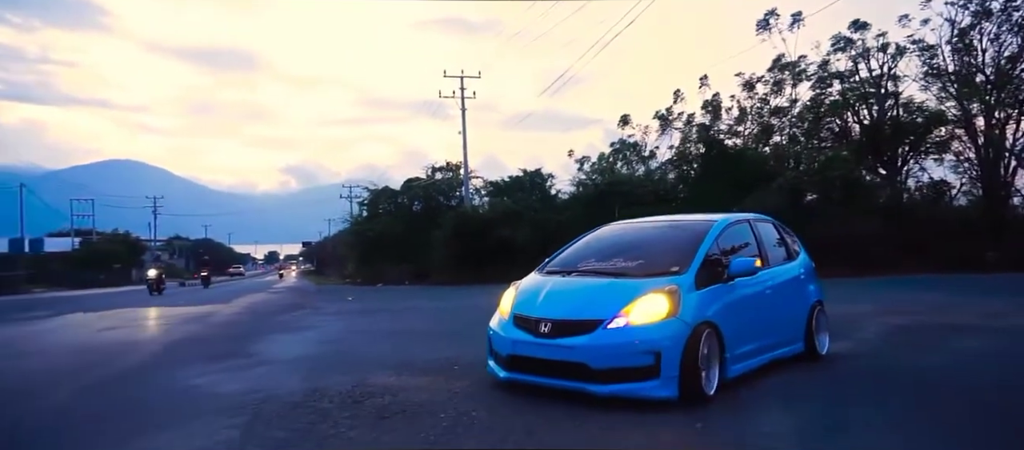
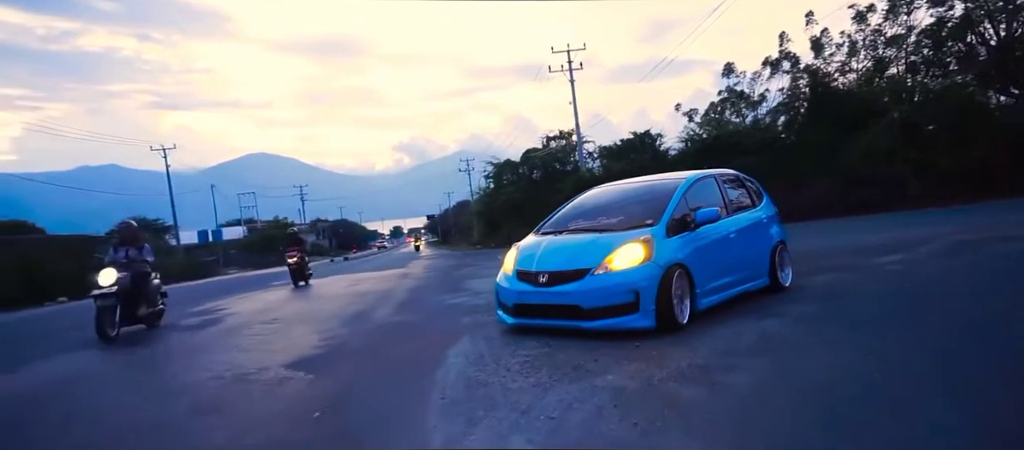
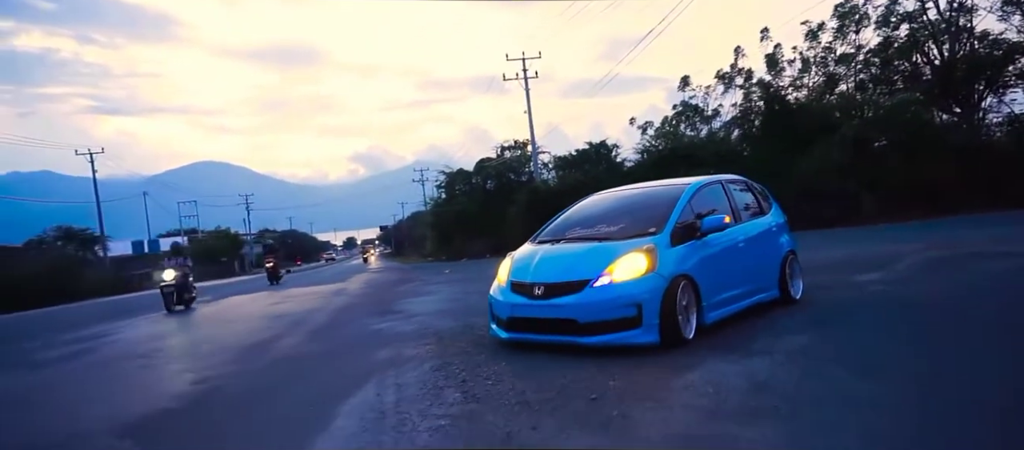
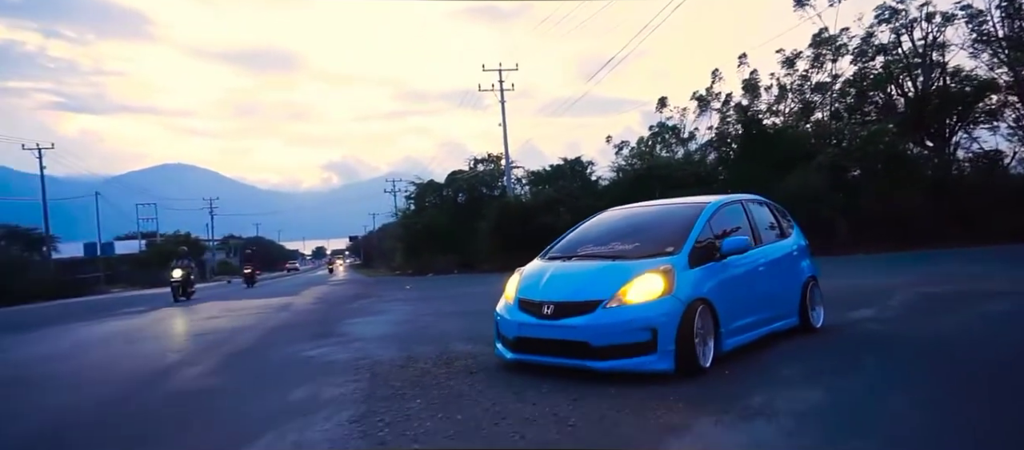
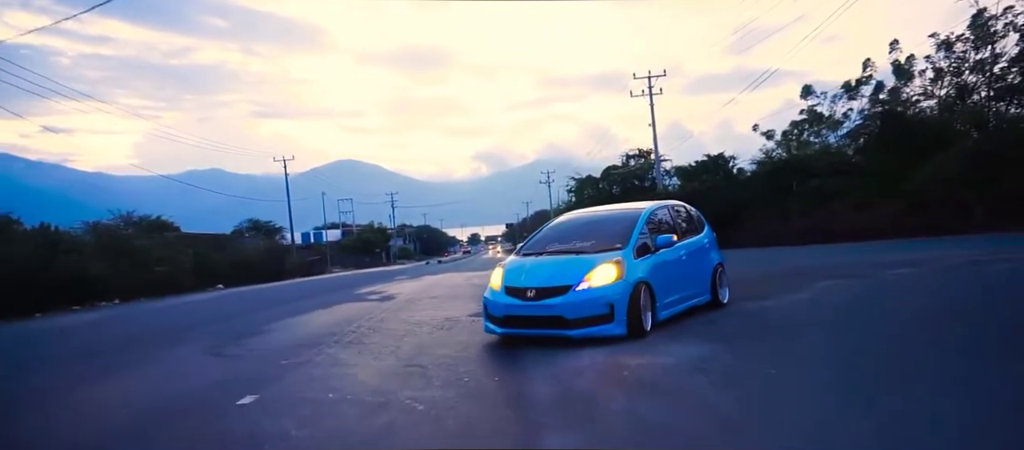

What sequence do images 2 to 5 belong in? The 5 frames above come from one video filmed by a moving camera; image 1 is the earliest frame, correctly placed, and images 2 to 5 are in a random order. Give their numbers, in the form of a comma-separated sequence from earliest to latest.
4, 3, 2, 5
